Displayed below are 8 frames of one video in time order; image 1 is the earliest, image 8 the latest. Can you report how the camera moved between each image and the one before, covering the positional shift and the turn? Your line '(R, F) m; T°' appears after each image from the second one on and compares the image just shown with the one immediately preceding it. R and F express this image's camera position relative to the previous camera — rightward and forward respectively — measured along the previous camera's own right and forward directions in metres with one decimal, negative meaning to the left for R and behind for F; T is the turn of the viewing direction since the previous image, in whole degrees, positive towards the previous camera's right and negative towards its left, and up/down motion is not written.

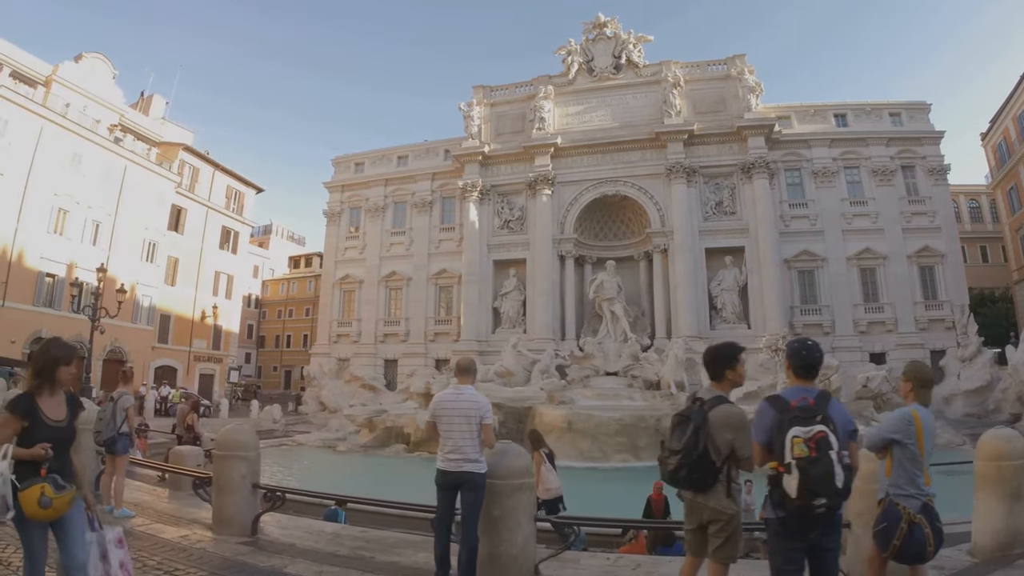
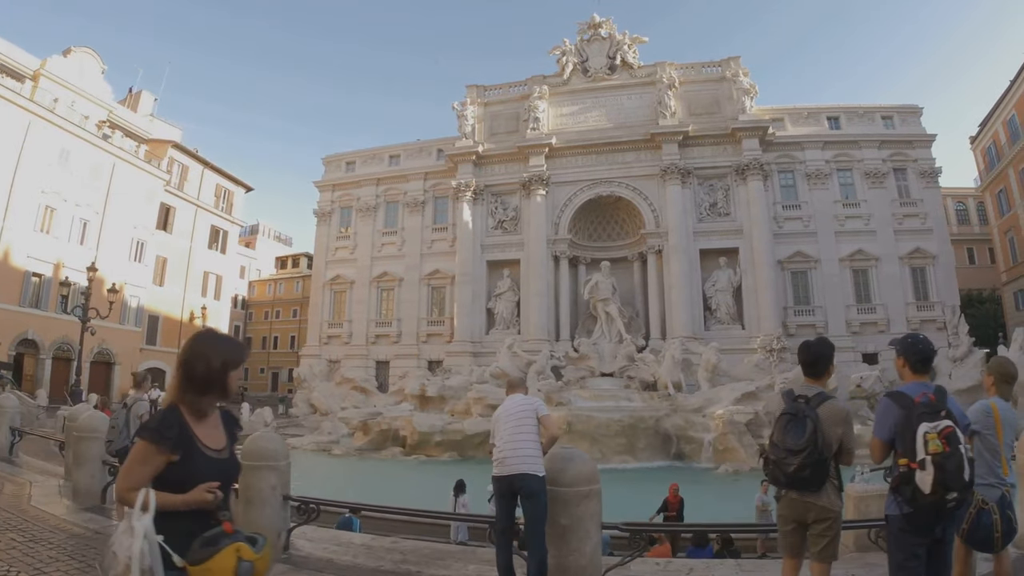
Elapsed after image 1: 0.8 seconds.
(-0.4, +0.2) m; +1°
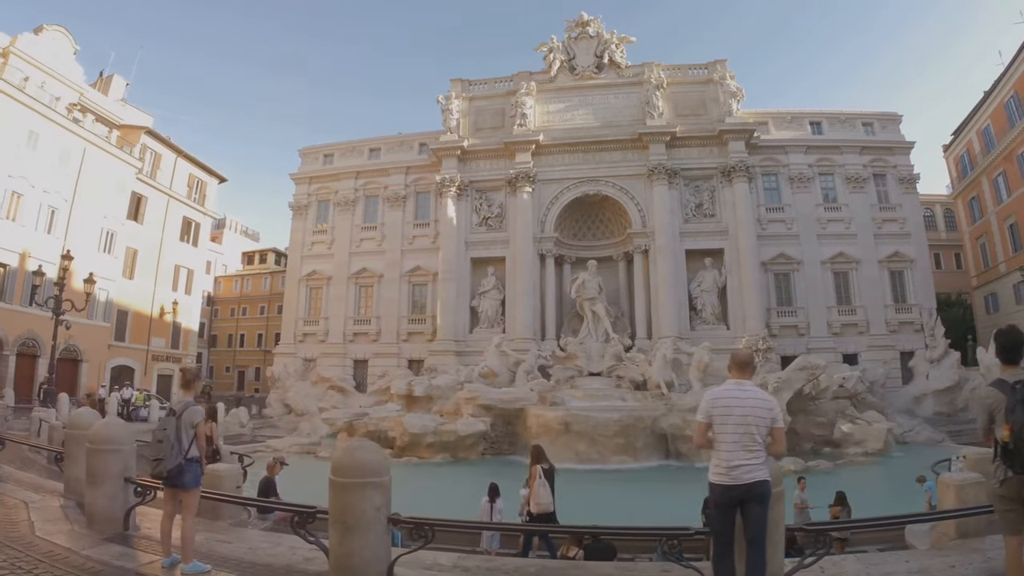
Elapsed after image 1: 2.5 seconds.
(-1.1, +0.5) m; +4°
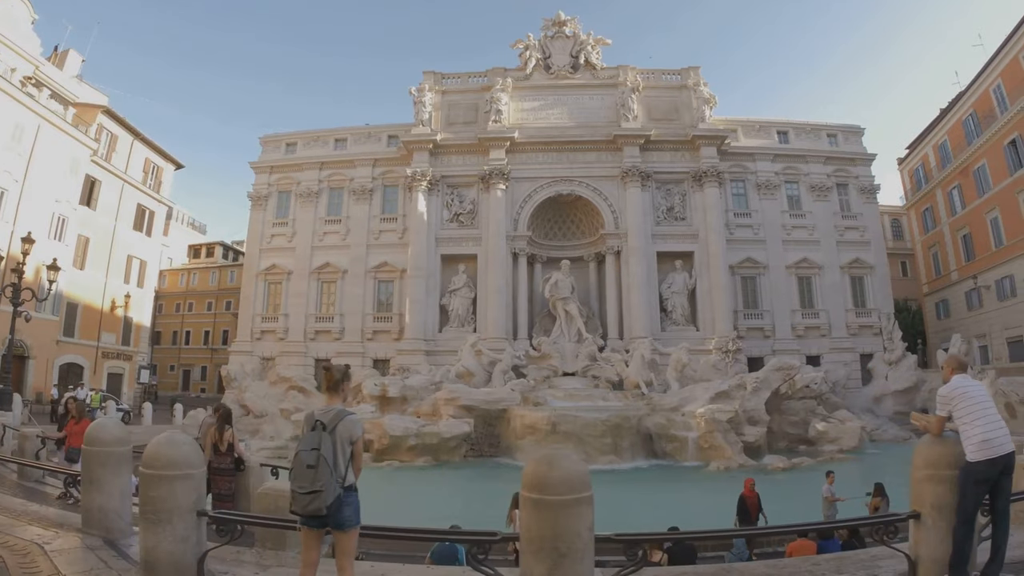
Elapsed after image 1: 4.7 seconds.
(-1.3, +0.5) m; +6°
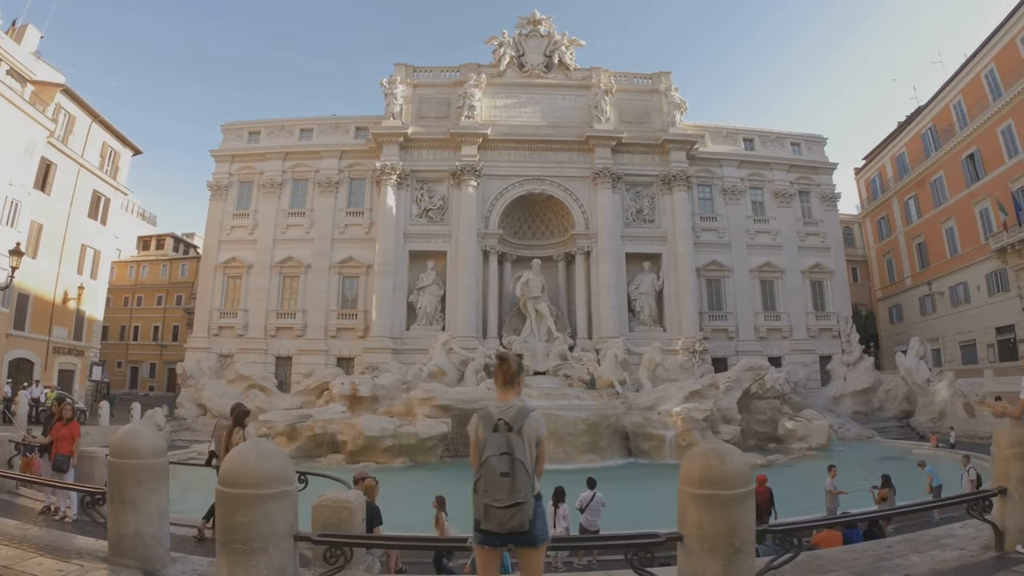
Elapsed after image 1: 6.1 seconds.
(-0.9, +0.3) m; +5°
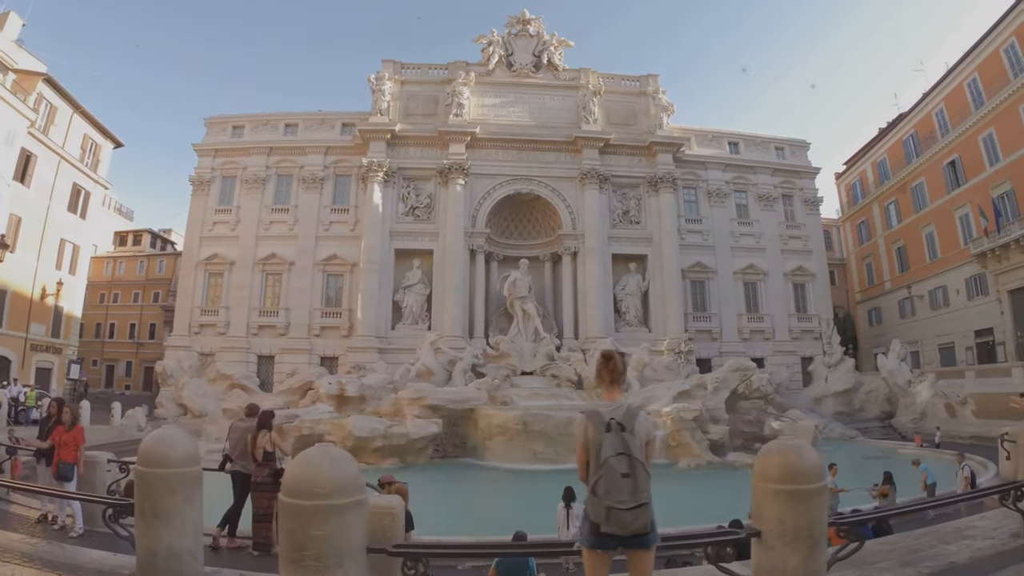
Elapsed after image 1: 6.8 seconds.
(-0.4, +0.1) m; +2°
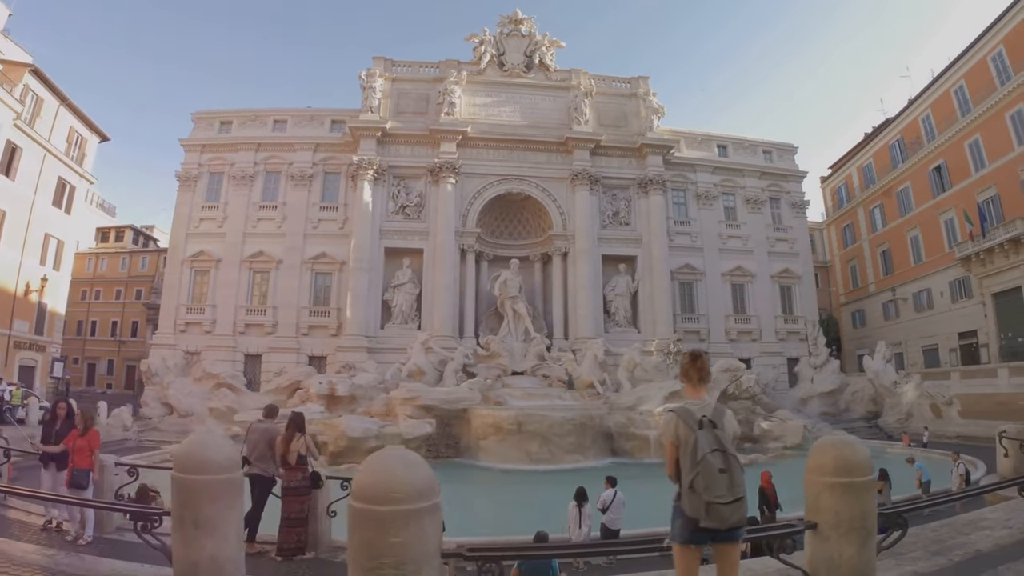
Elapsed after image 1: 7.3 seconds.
(-0.4, 0.0) m; +2°
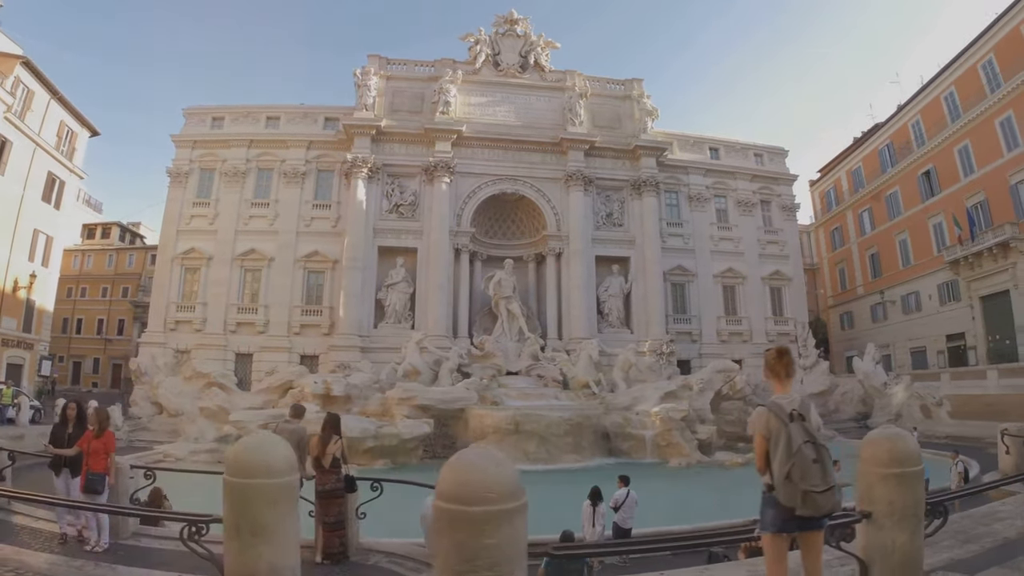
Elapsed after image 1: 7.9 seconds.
(-0.4, 0.0) m; +1°
